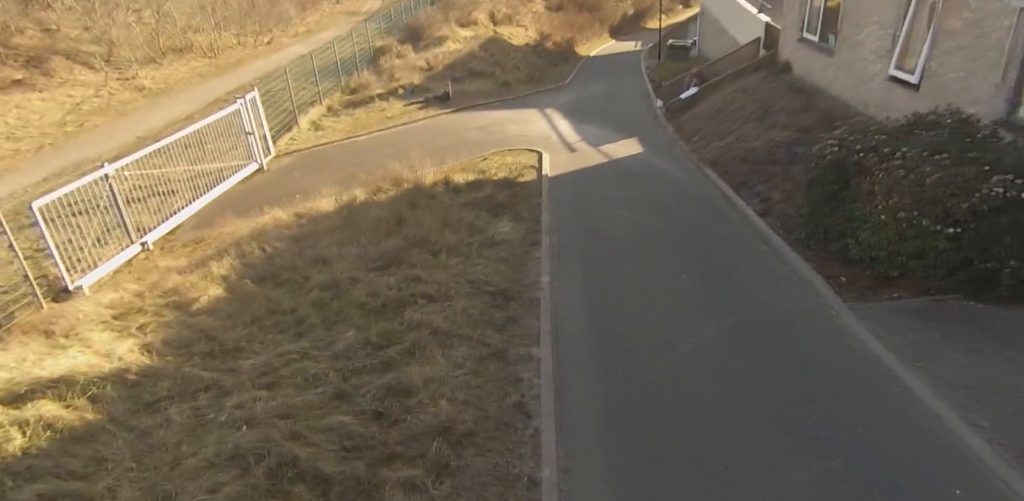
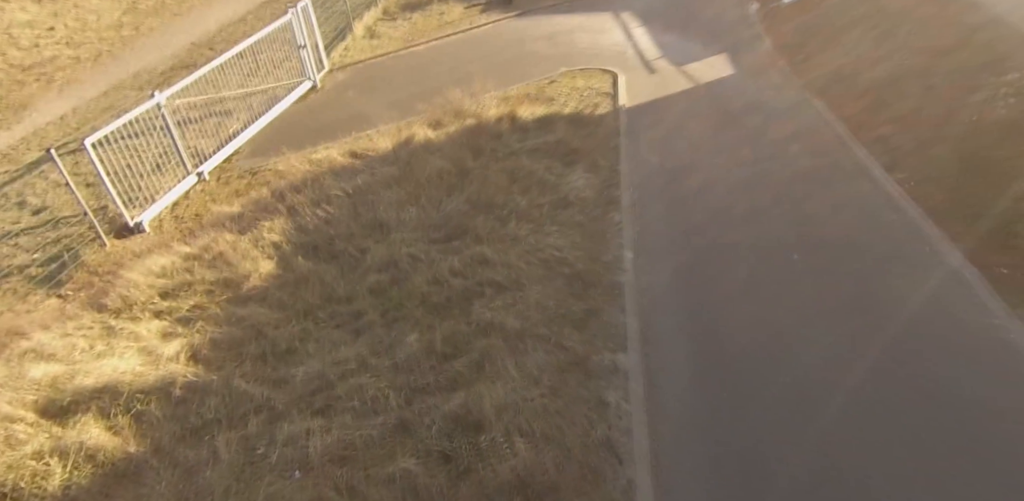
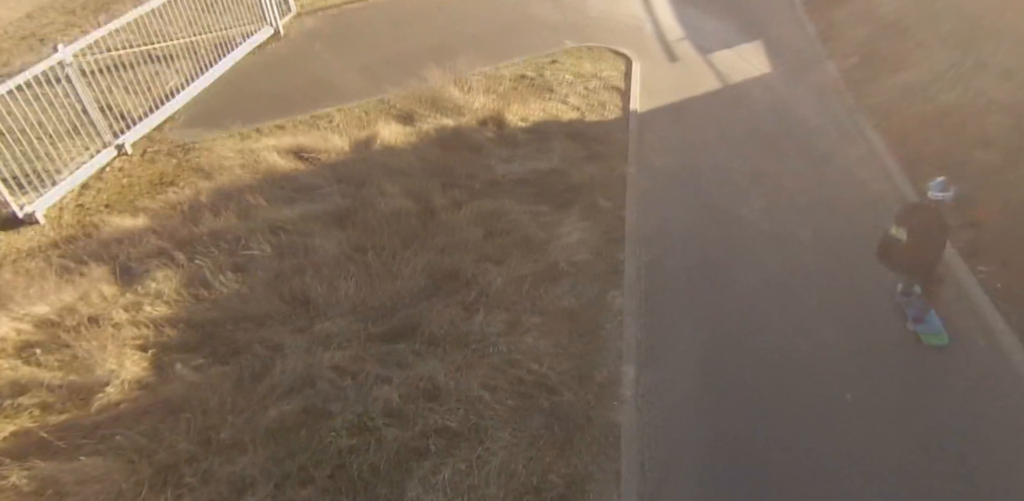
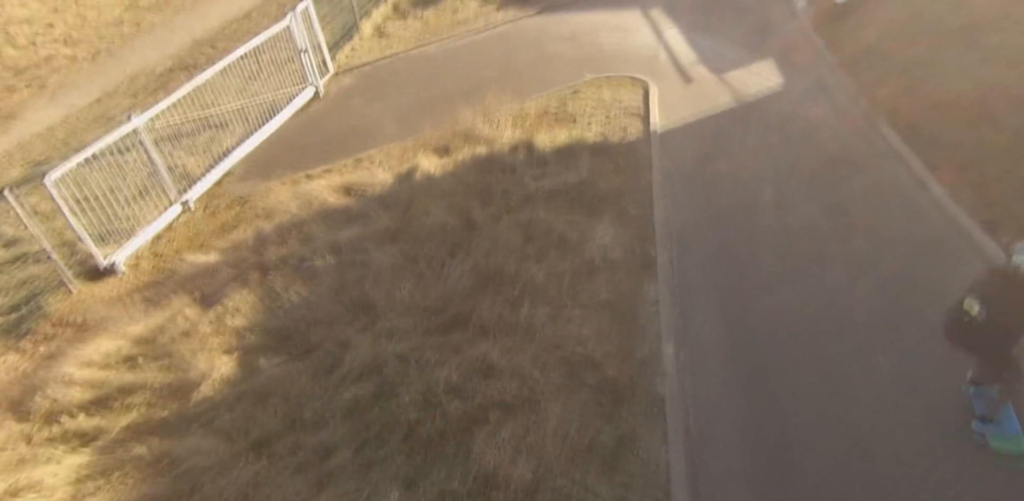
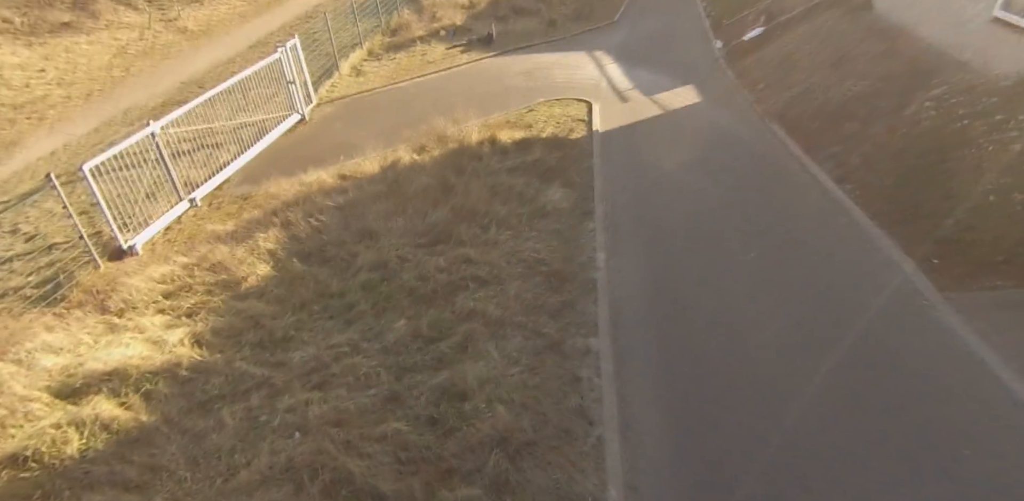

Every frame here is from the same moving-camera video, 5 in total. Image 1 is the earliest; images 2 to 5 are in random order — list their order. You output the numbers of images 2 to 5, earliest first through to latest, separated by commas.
5, 2, 4, 3
